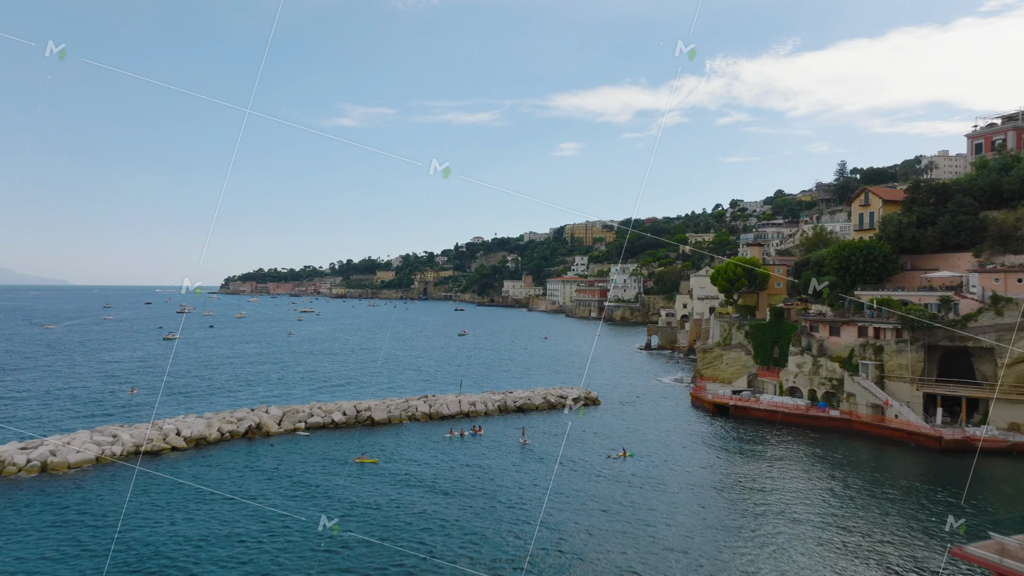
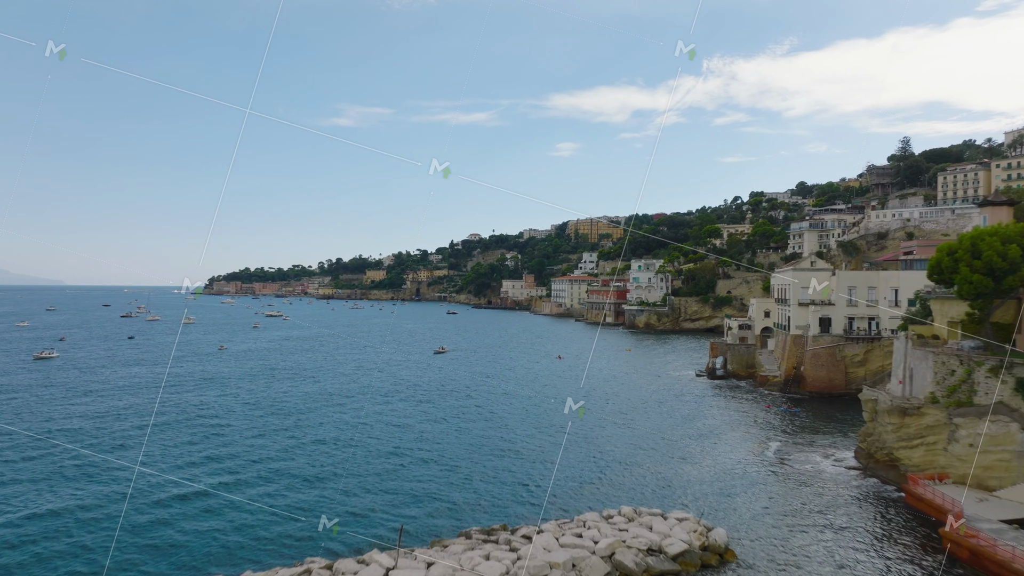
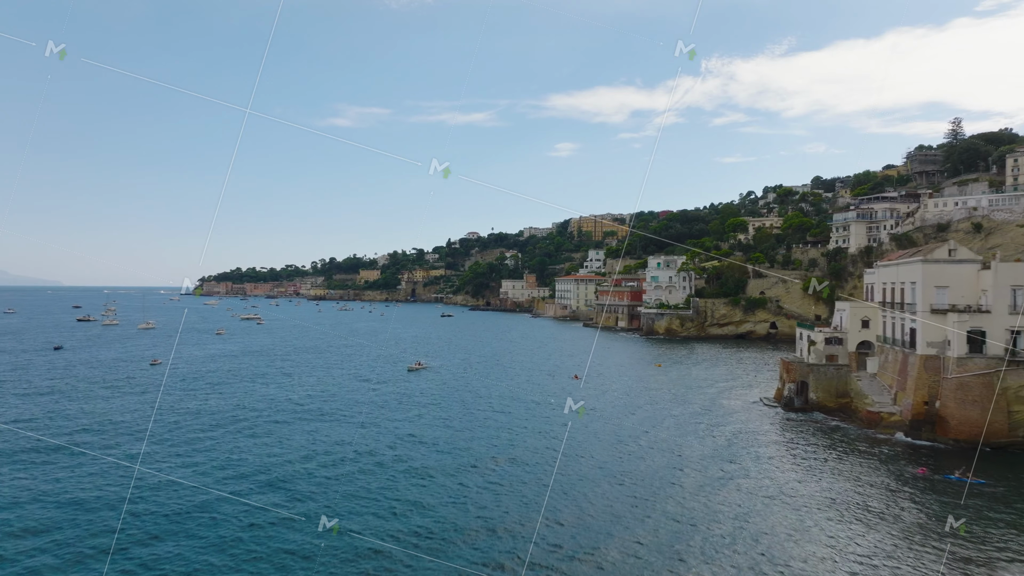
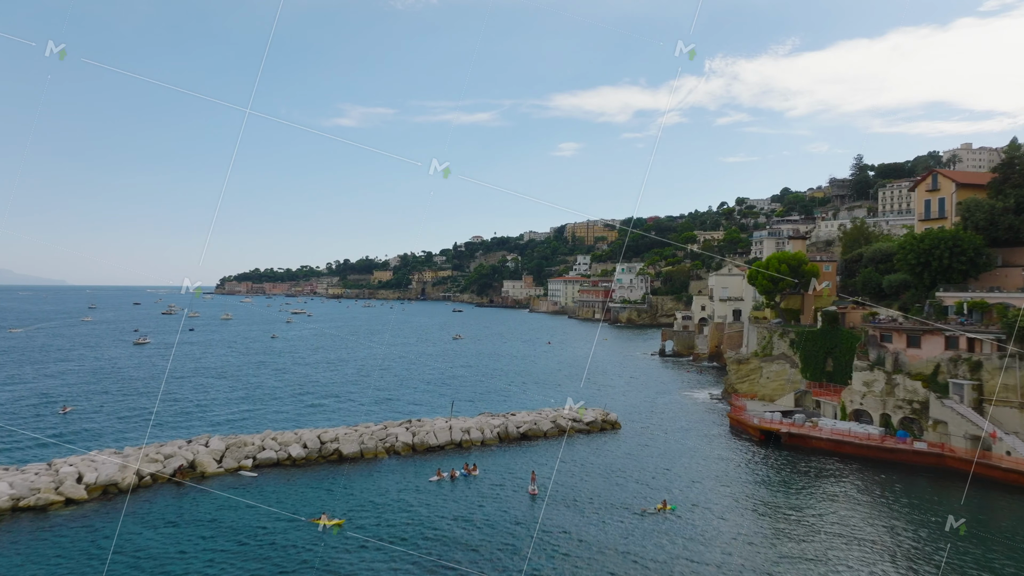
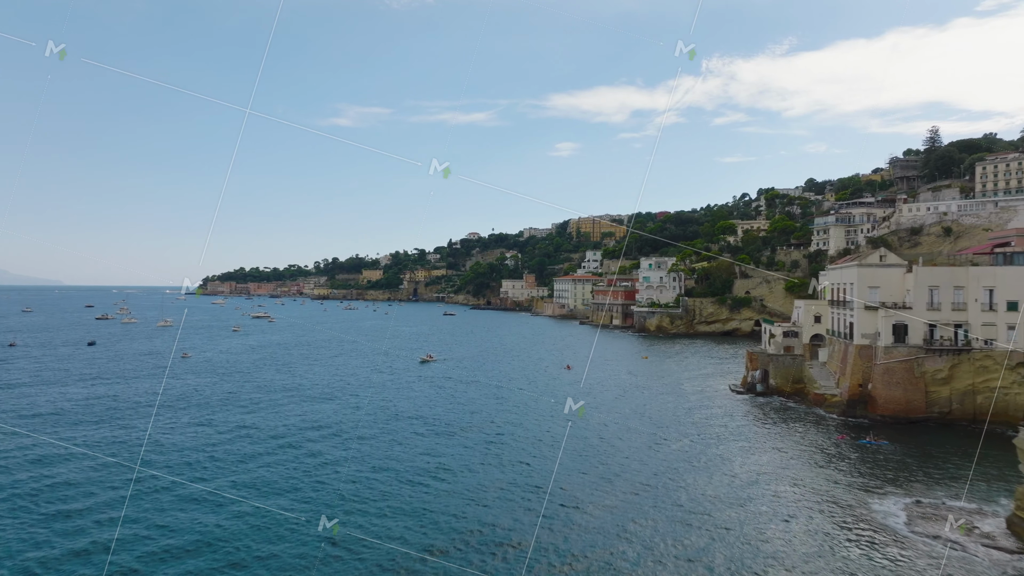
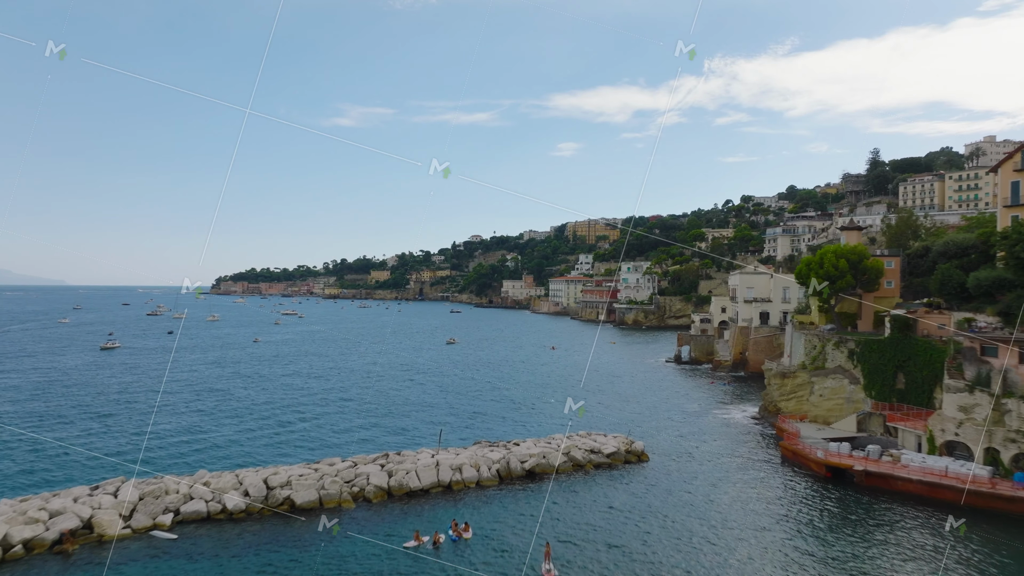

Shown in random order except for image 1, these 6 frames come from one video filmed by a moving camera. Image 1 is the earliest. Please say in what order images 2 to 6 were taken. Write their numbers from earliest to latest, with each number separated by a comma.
4, 6, 2, 5, 3
